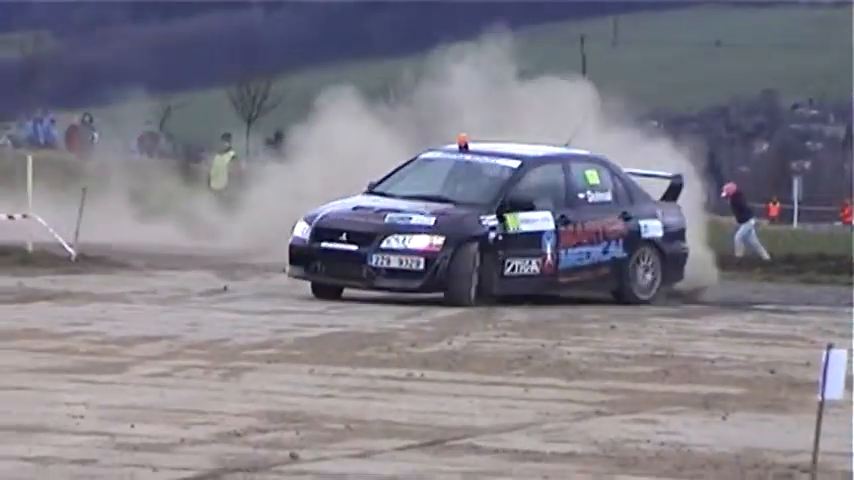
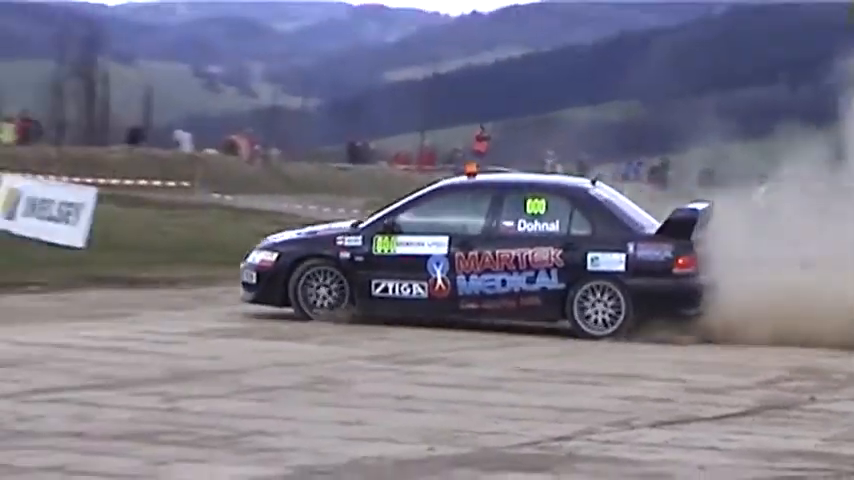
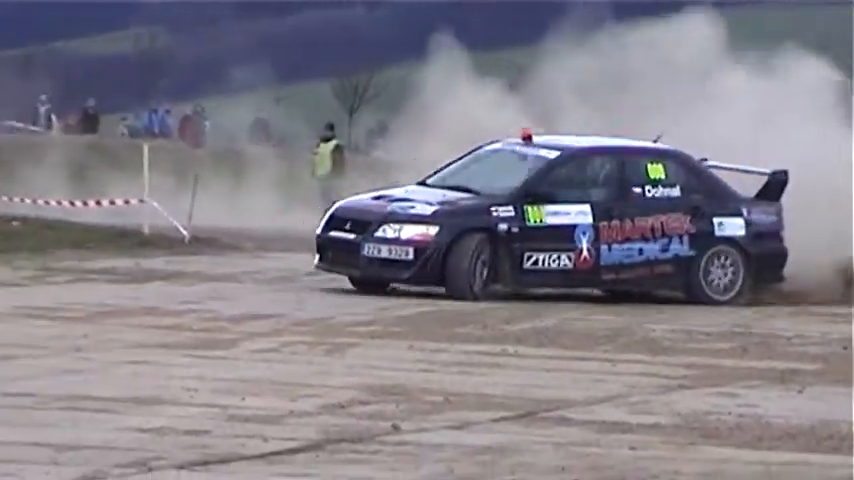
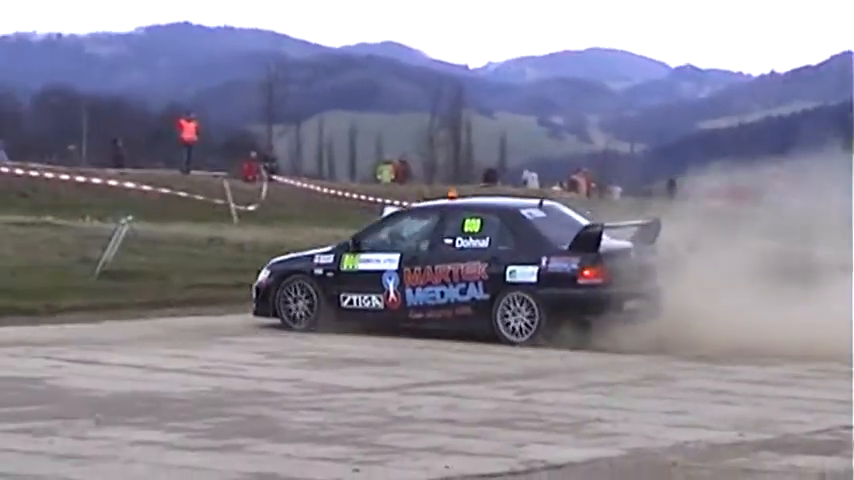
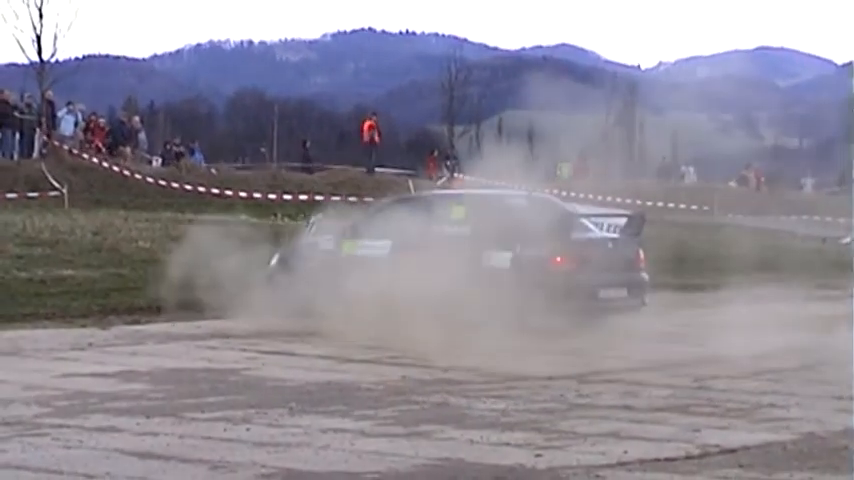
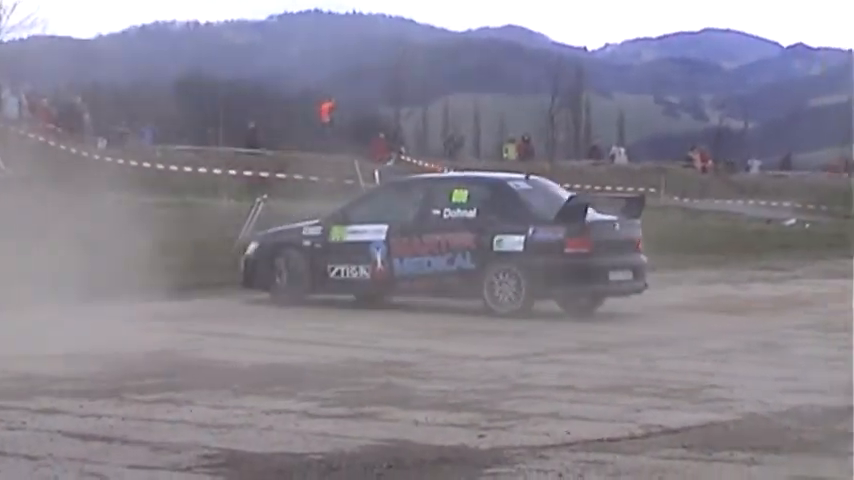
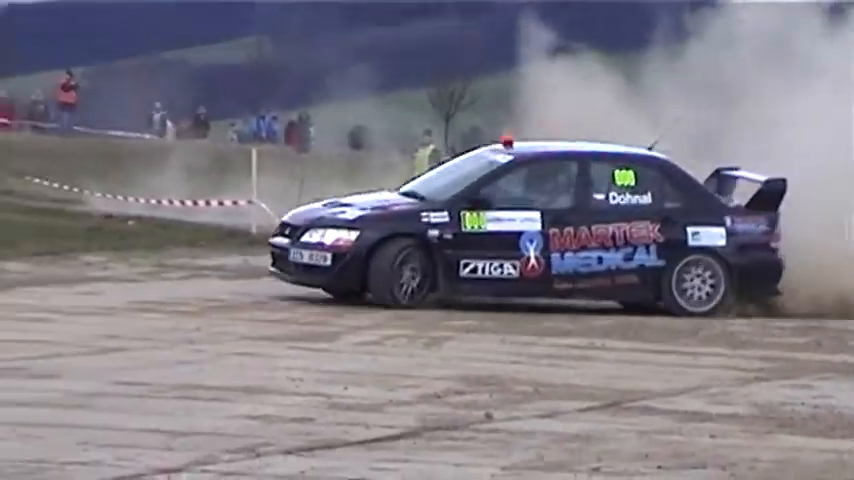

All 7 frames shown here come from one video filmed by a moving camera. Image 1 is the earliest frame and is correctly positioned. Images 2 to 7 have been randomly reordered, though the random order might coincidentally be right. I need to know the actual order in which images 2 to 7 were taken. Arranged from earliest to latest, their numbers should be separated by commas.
3, 7, 2, 4, 5, 6
